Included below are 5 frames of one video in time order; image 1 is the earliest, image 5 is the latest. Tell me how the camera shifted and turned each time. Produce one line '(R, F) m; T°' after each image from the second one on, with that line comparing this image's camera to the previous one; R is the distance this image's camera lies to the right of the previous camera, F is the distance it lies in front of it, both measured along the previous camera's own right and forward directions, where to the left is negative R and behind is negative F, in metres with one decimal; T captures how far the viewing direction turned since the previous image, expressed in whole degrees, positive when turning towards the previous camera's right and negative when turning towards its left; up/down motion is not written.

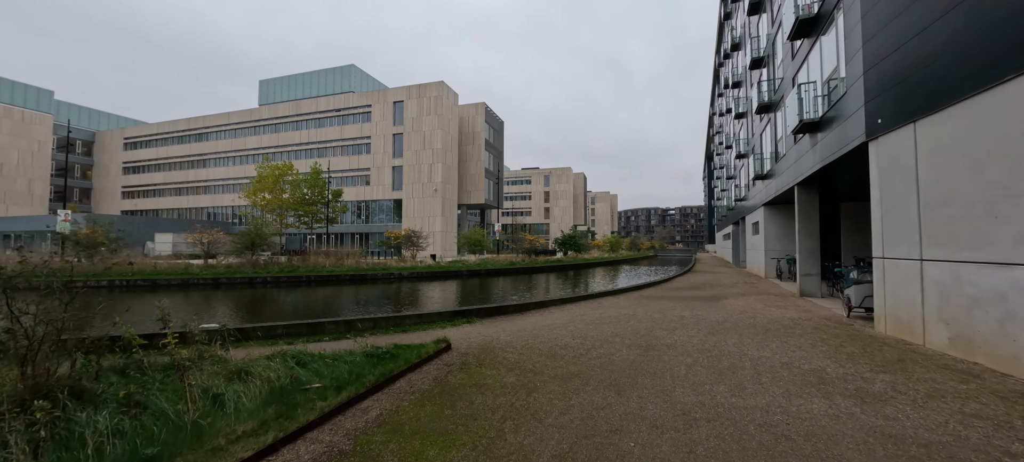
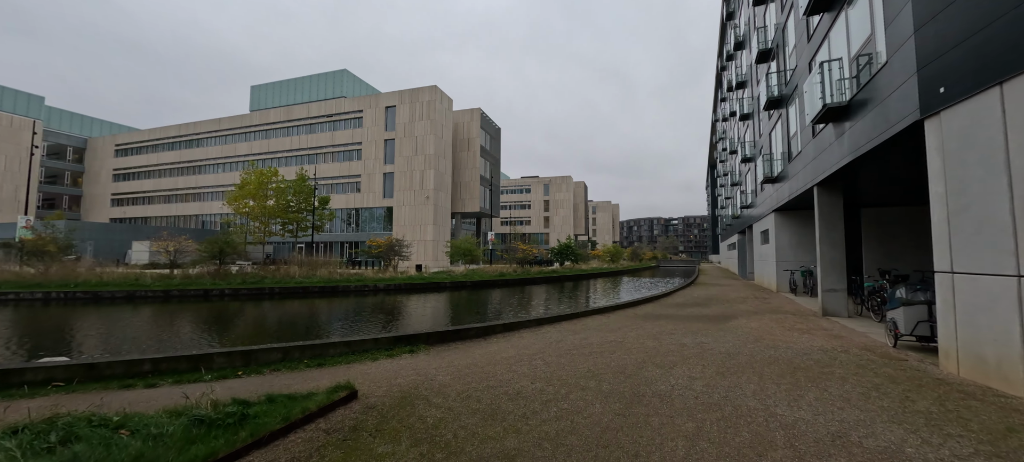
(+0.7, +1.6) m; 0°
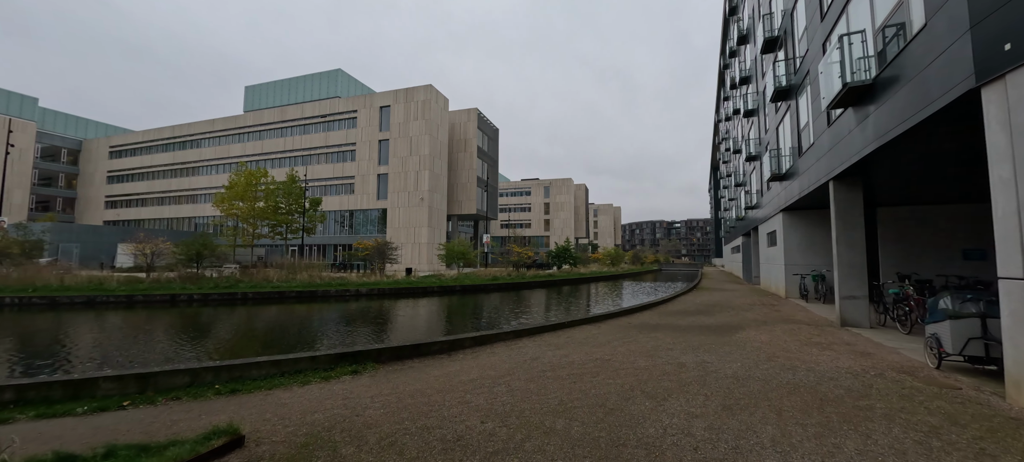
(+0.5, +1.0) m; 0°
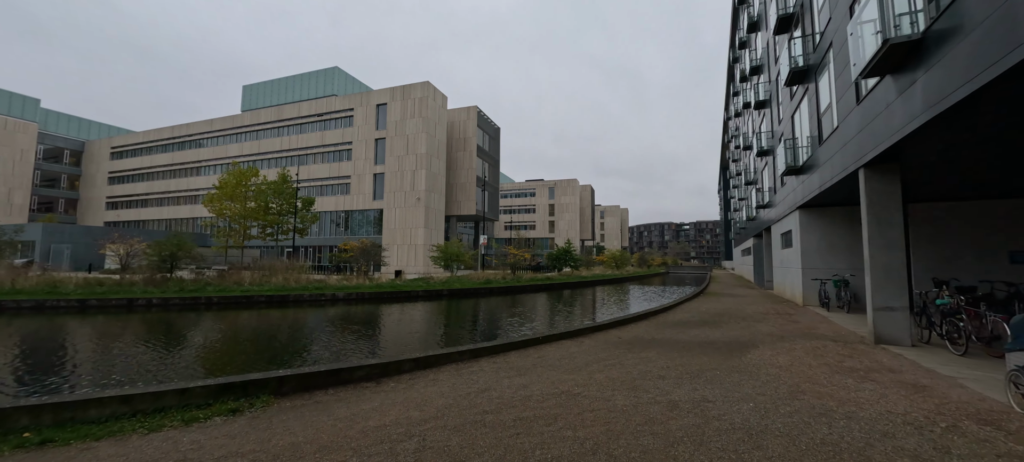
(+0.7, +1.3) m; -1°
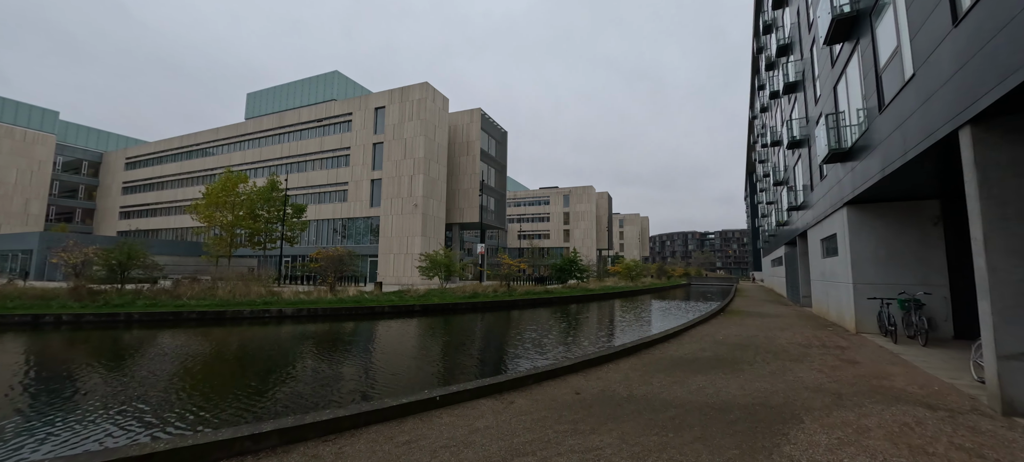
(+1.5, +2.5) m; -3°
